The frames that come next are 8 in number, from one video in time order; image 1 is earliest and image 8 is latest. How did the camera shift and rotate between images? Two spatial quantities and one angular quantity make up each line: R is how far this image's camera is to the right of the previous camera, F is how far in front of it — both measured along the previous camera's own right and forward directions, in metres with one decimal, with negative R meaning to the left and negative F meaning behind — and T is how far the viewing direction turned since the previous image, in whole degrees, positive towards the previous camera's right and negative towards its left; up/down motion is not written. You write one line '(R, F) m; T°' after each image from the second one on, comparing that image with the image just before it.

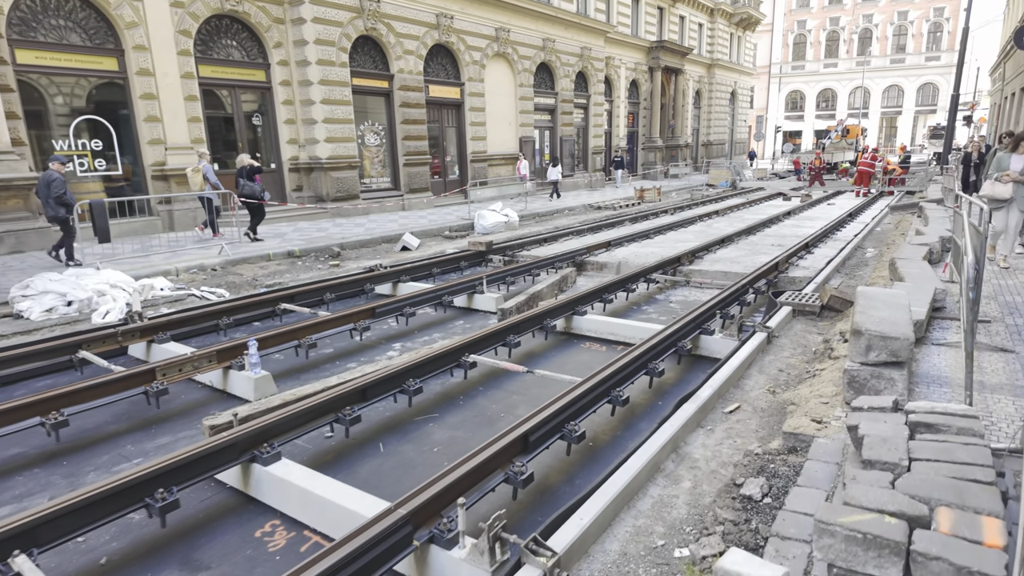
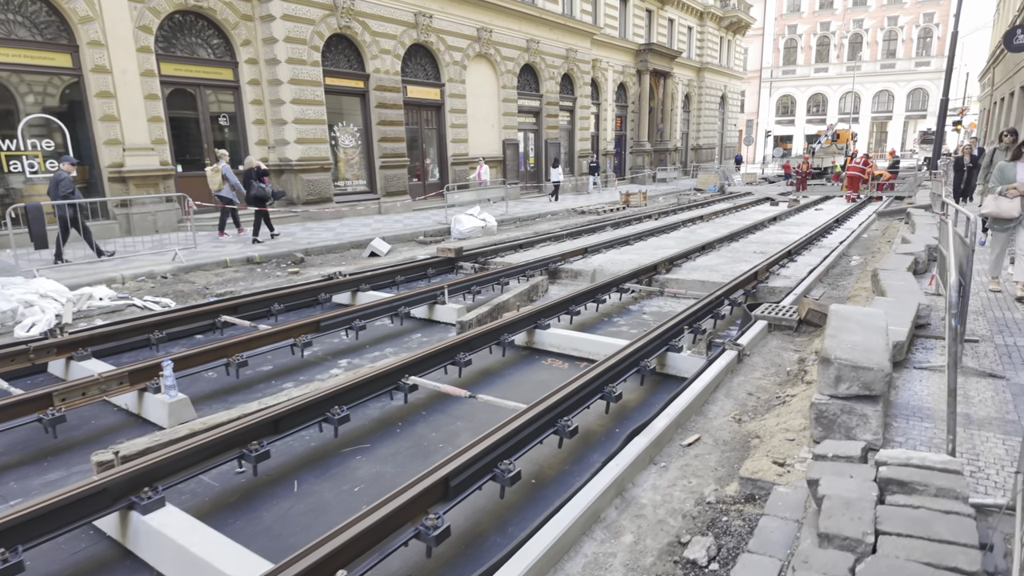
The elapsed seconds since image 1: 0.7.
(+0.4, +0.5) m; +1°
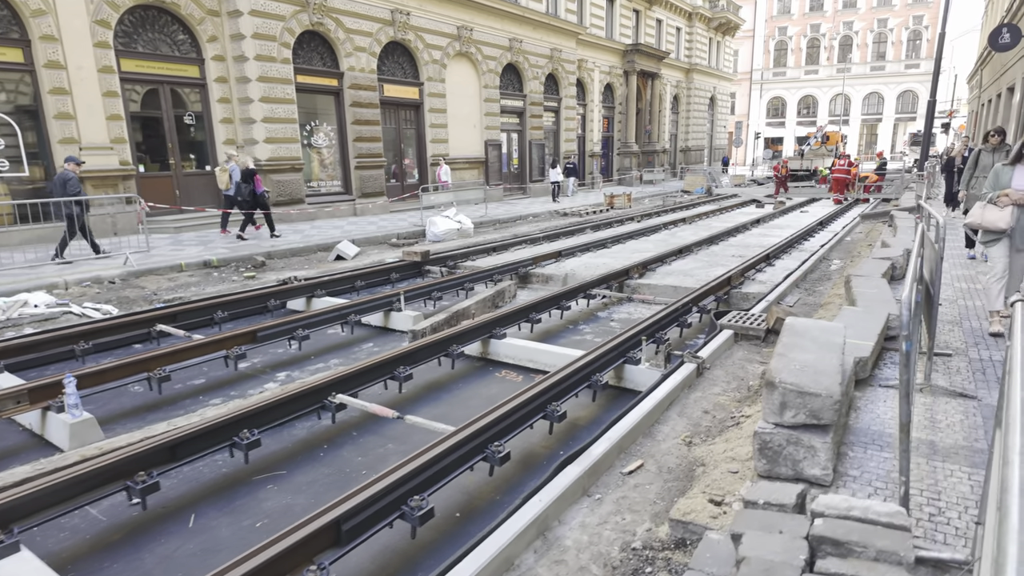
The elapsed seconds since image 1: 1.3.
(+0.4, +0.4) m; +1°
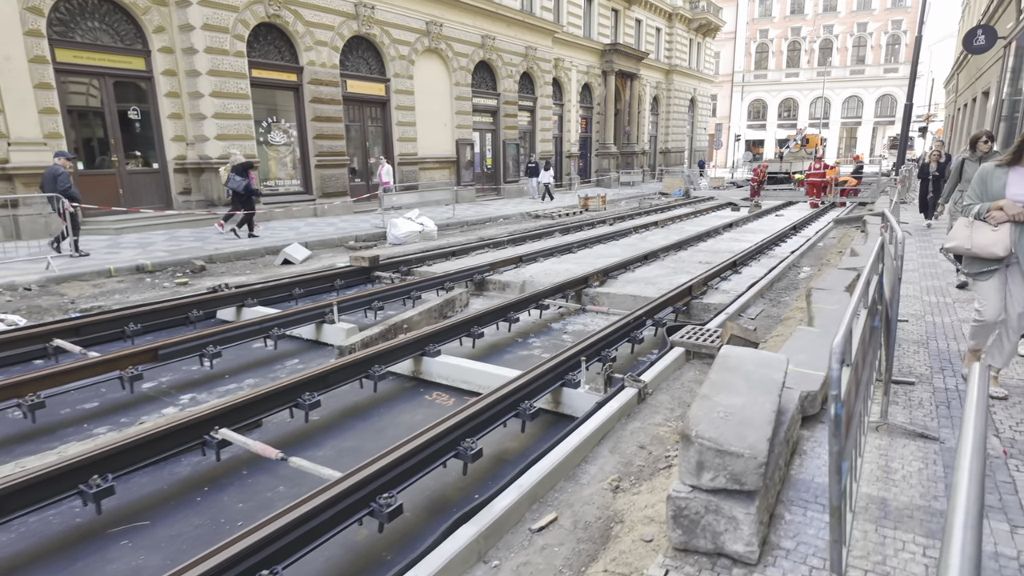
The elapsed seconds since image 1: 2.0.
(+0.5, +0.5) m; +1°
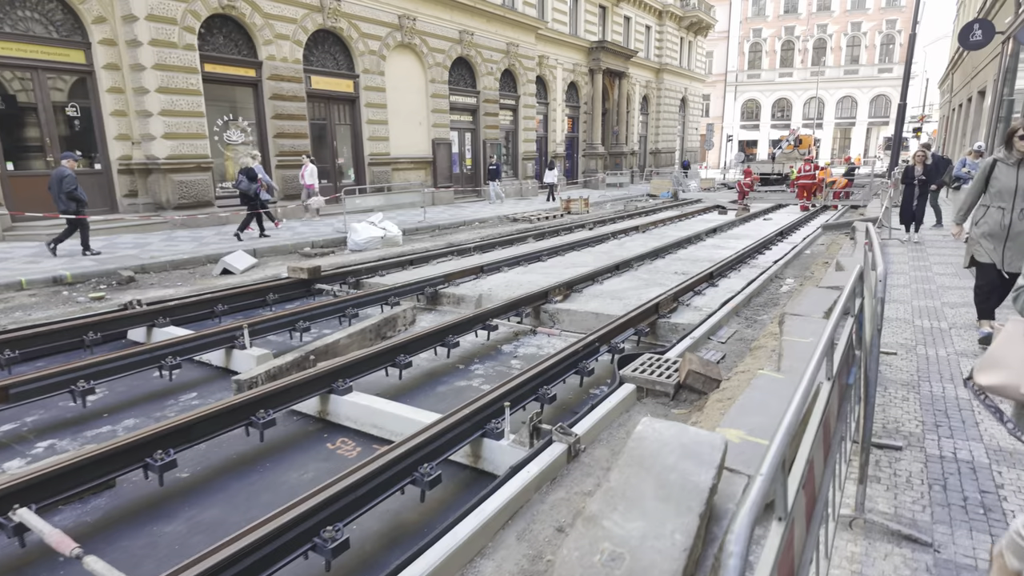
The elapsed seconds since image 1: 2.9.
(+0.6, +0.8) m; 0°
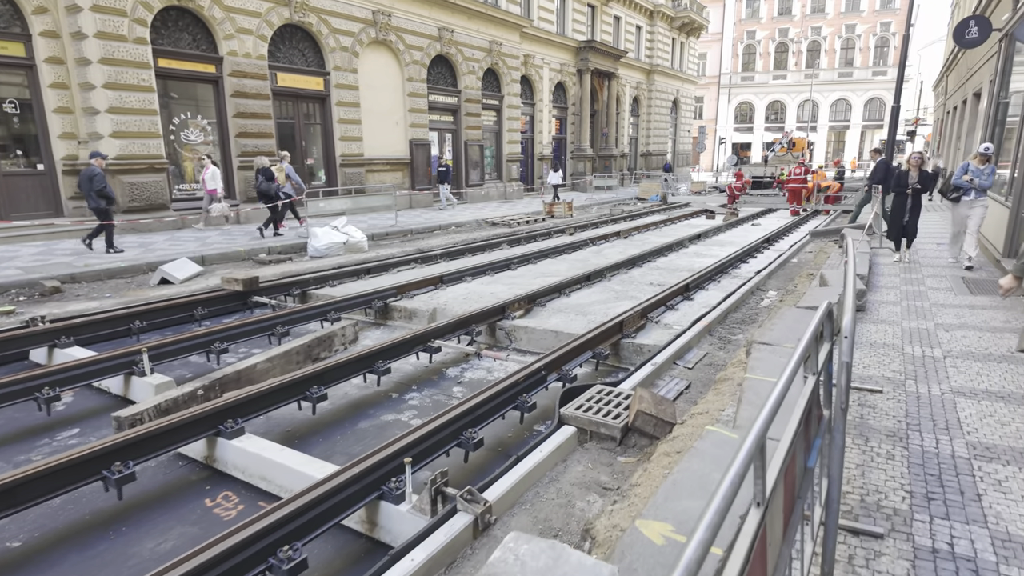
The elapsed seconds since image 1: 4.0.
(+0.5, +0.7) m; 0°
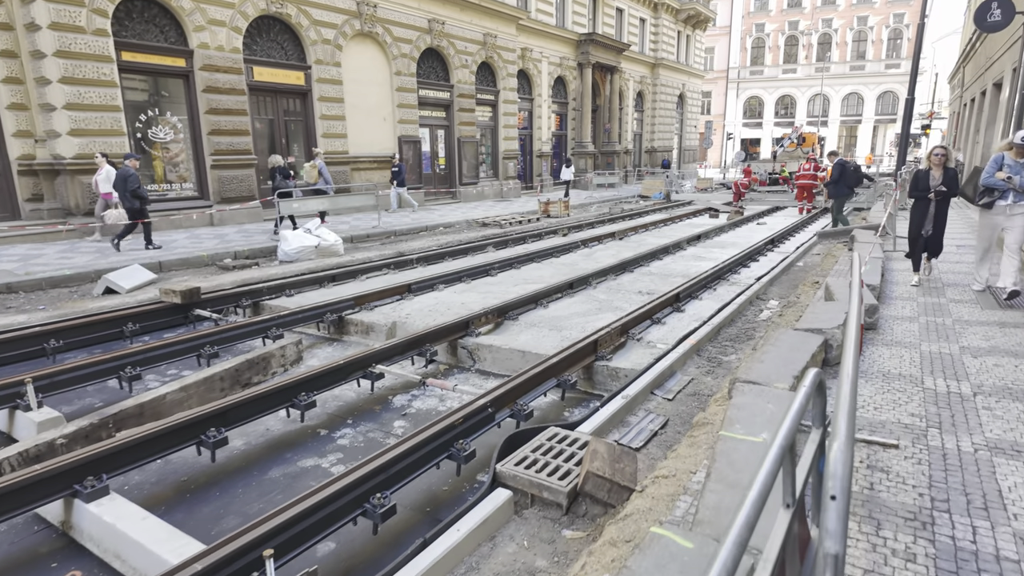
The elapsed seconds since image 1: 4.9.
(+0.5, +0.8) m; -1°
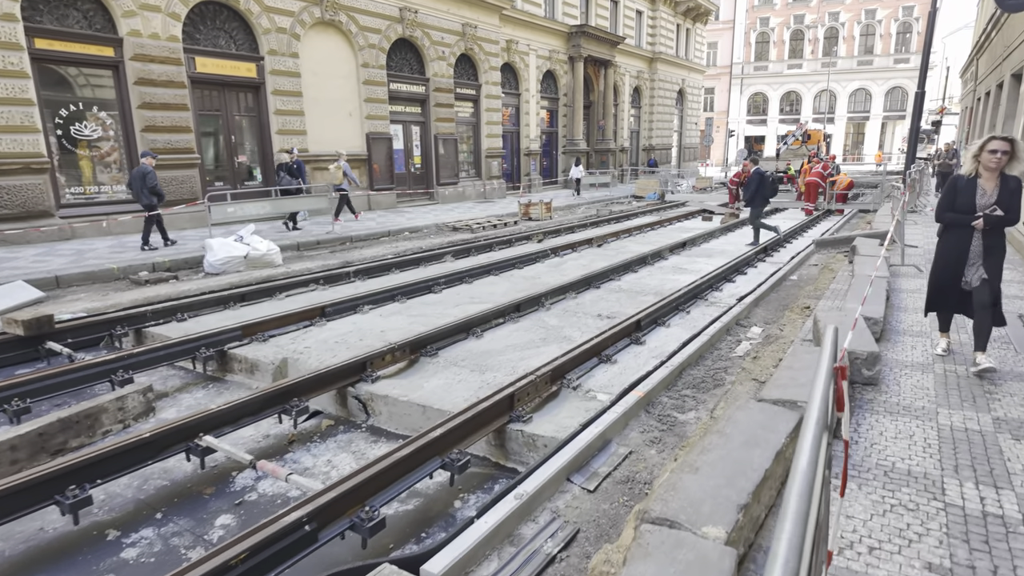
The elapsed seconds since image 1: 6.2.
(+0.8, +1.3) m; -1°
